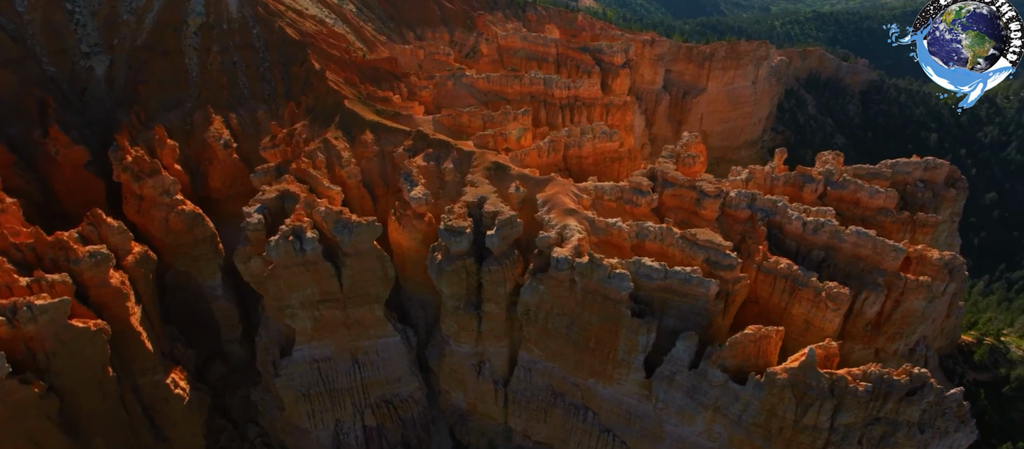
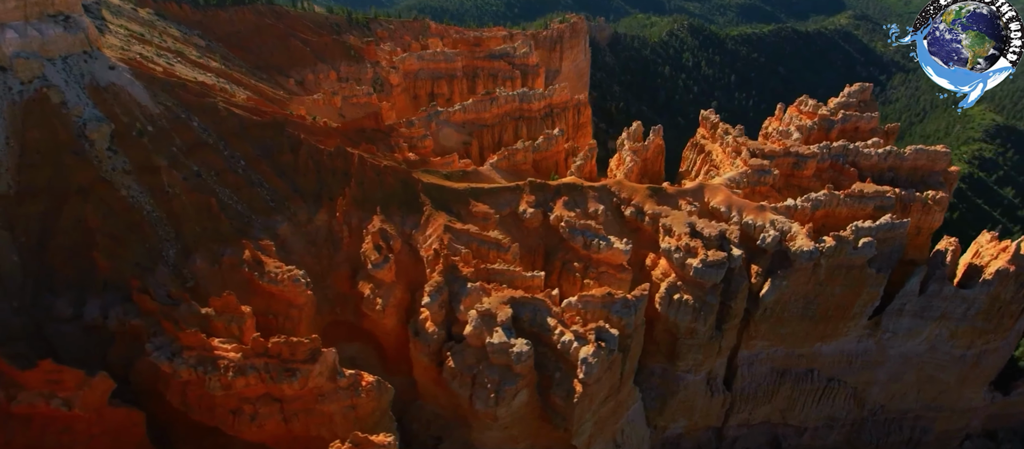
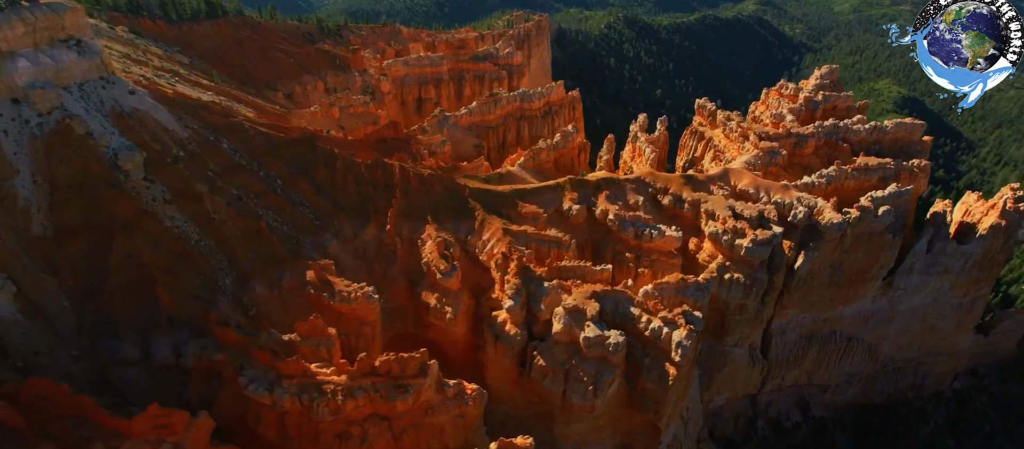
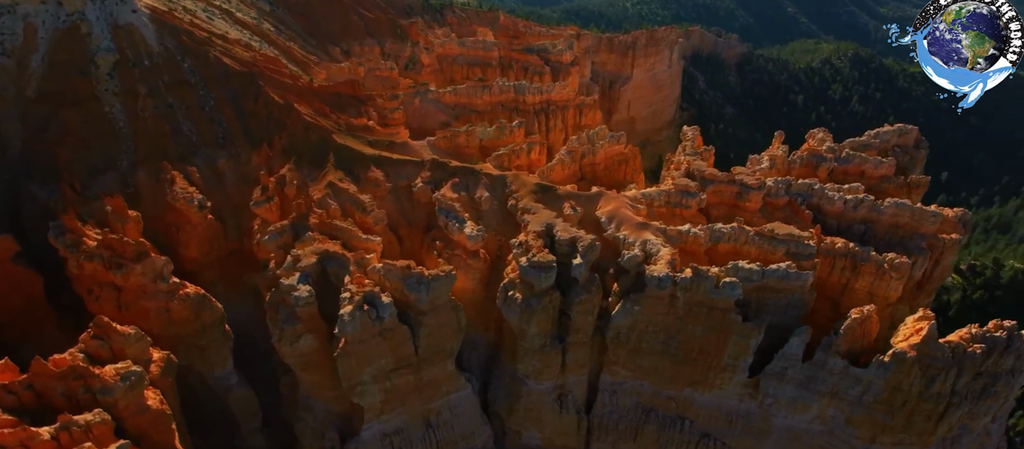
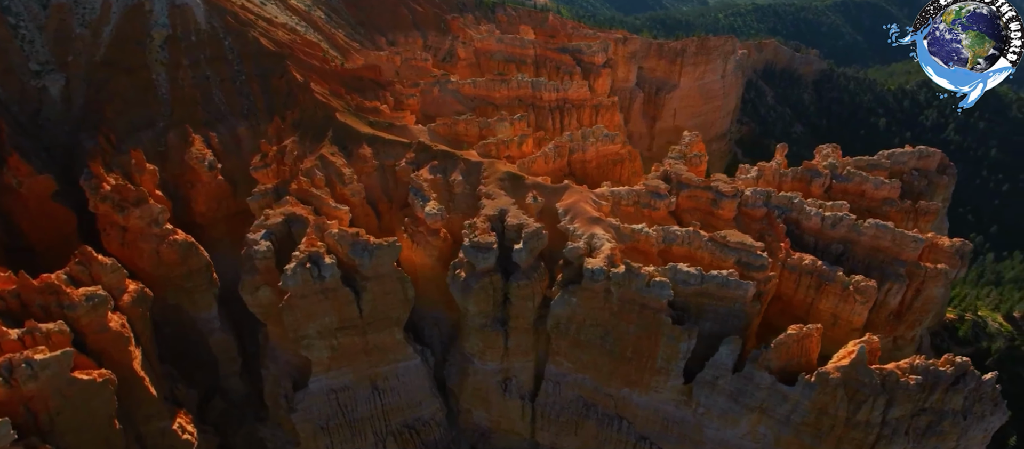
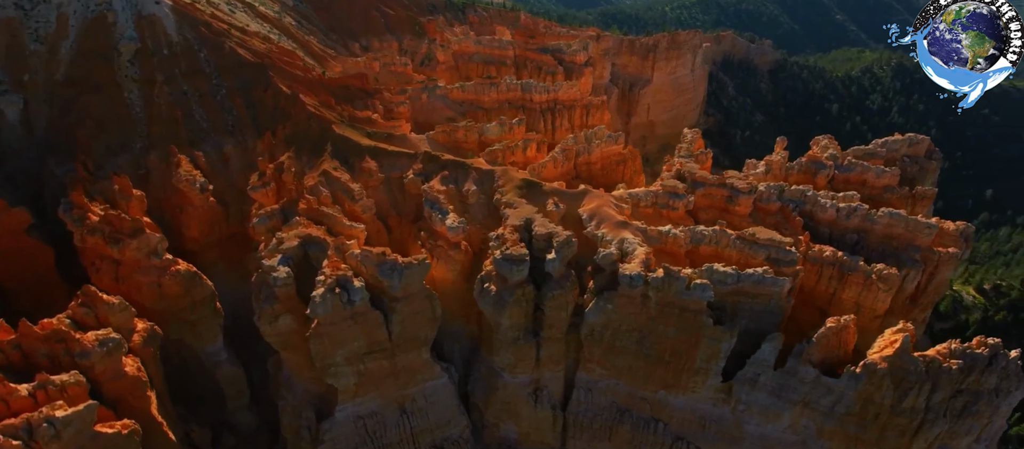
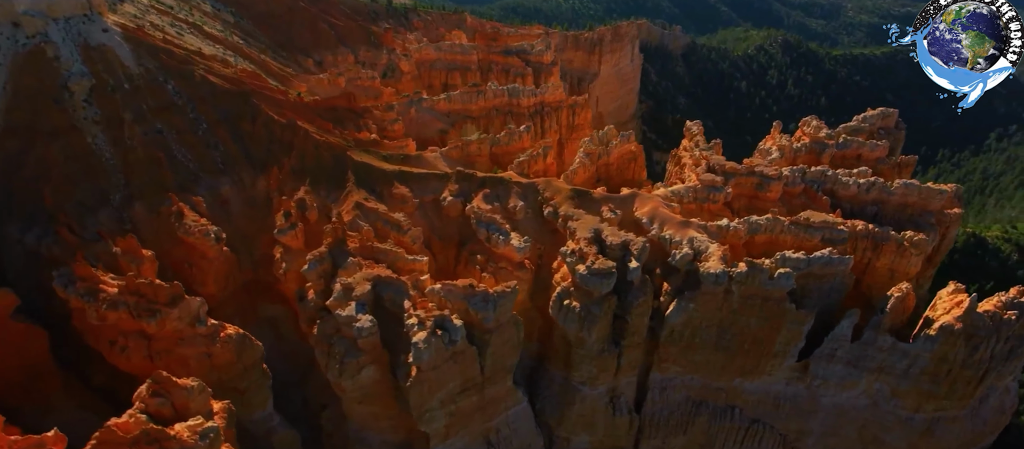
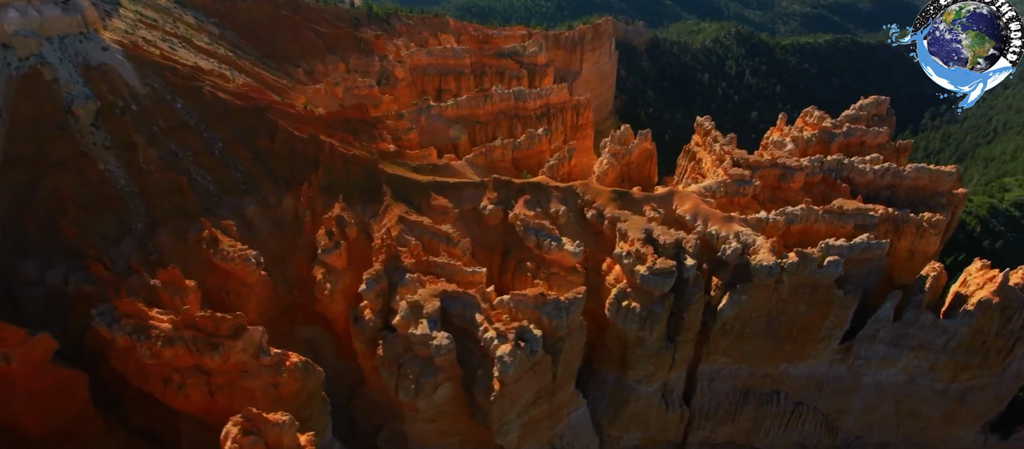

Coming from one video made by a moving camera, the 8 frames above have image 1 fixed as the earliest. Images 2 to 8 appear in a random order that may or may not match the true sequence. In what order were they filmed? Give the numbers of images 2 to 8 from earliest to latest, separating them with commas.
5, 6, 4, 7, 8, 2, 3
